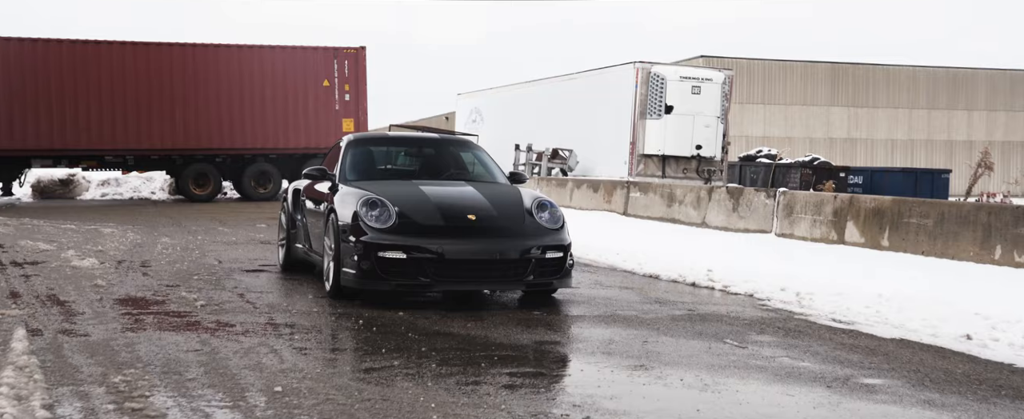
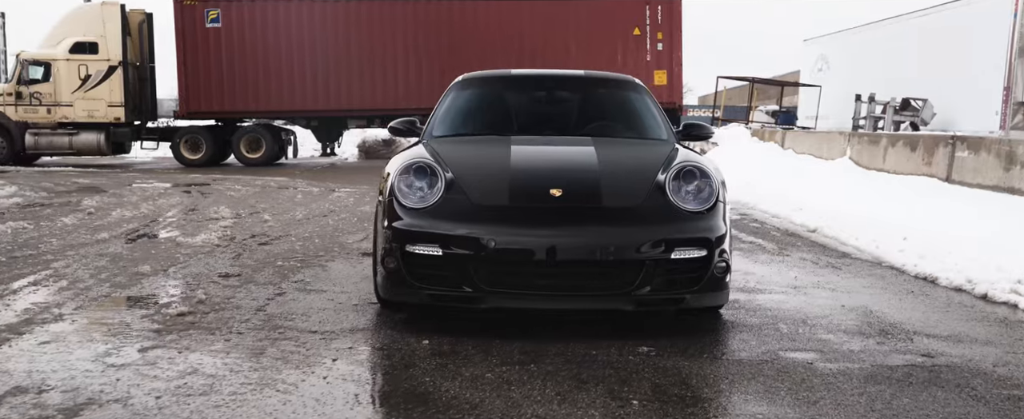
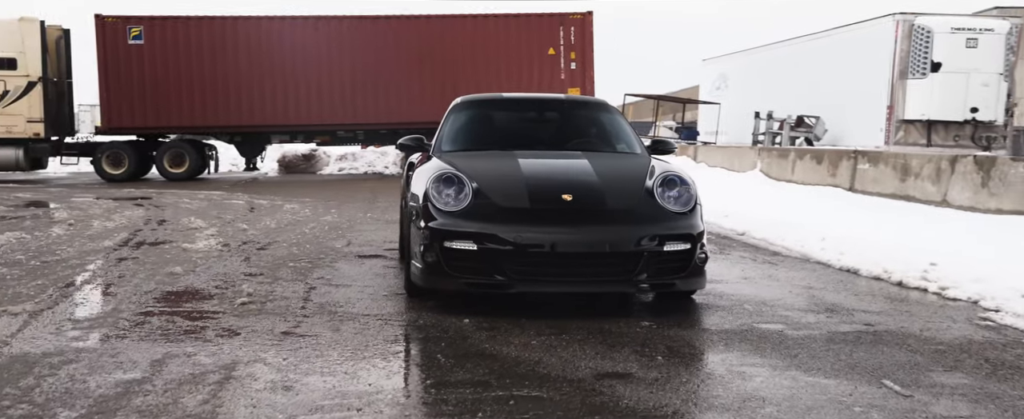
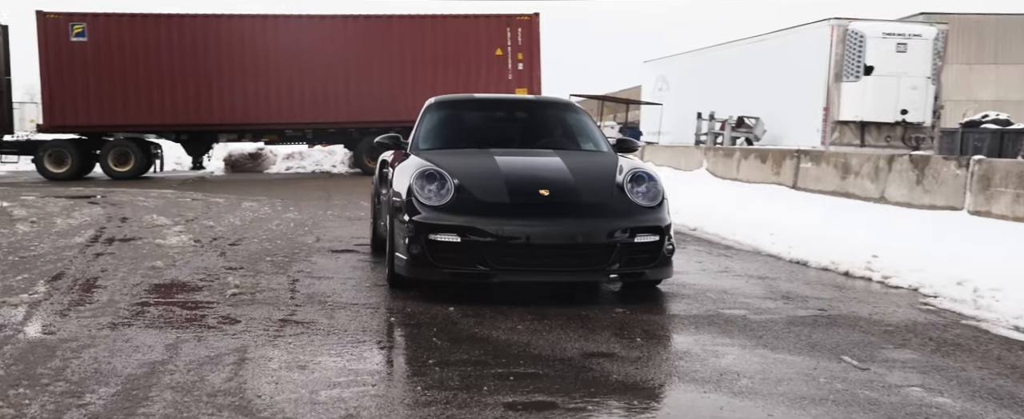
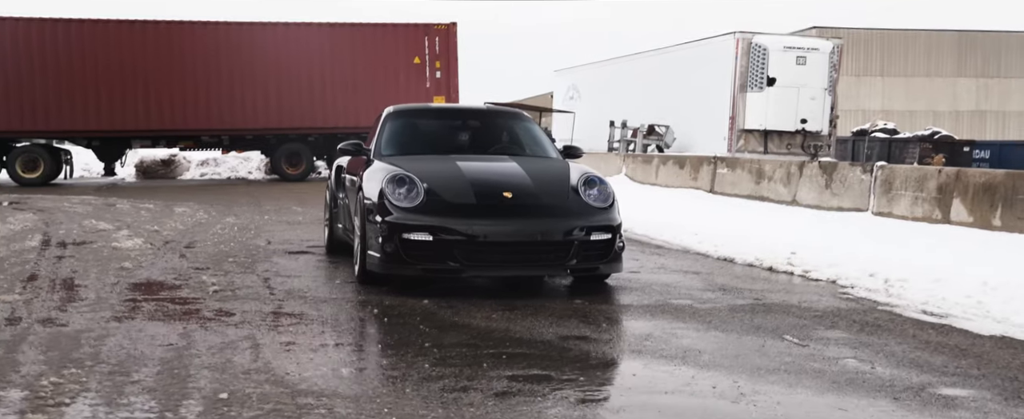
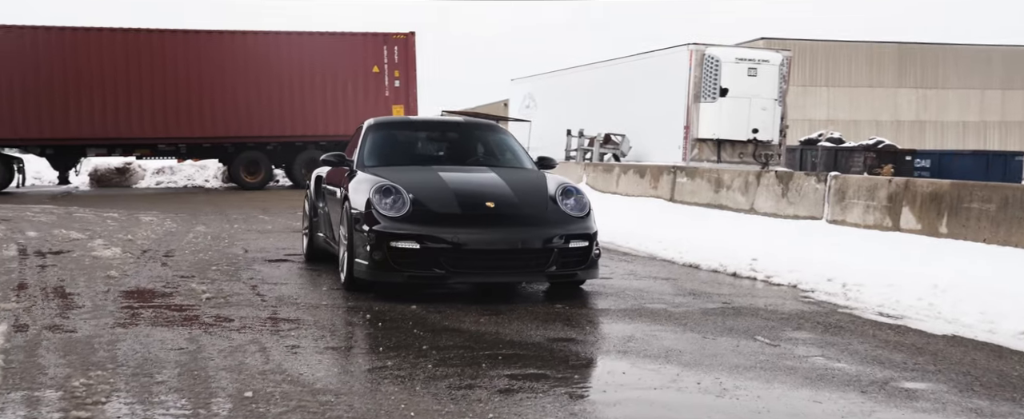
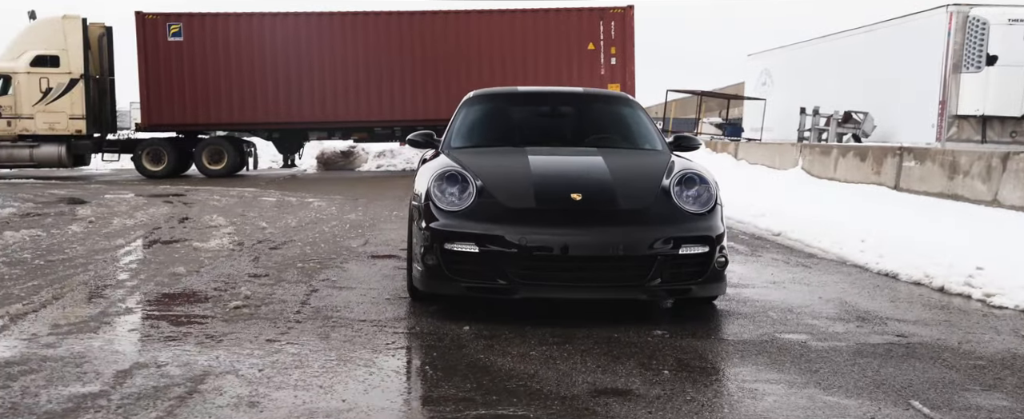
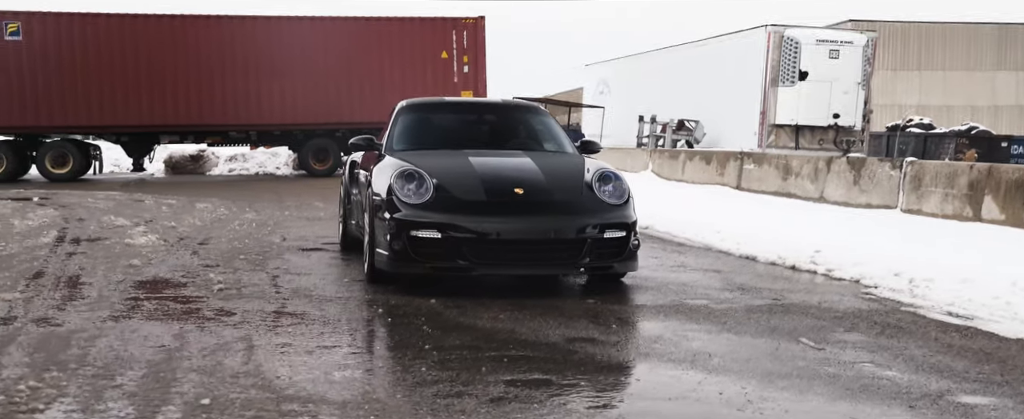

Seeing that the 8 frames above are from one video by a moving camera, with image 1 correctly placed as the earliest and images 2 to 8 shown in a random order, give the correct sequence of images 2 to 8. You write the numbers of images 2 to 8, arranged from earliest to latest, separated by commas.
6, 5, 8, 4, 3, 7, 2
